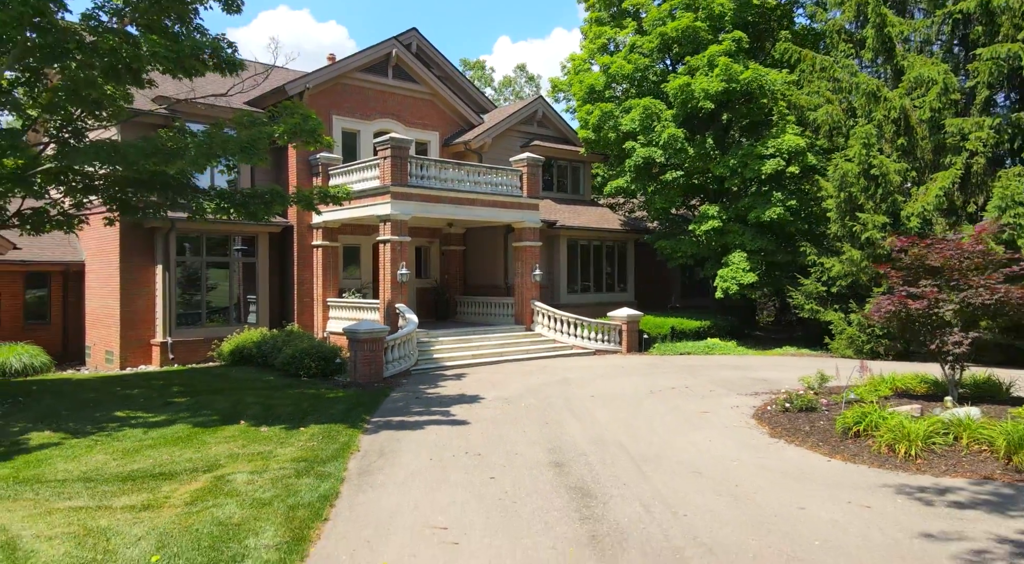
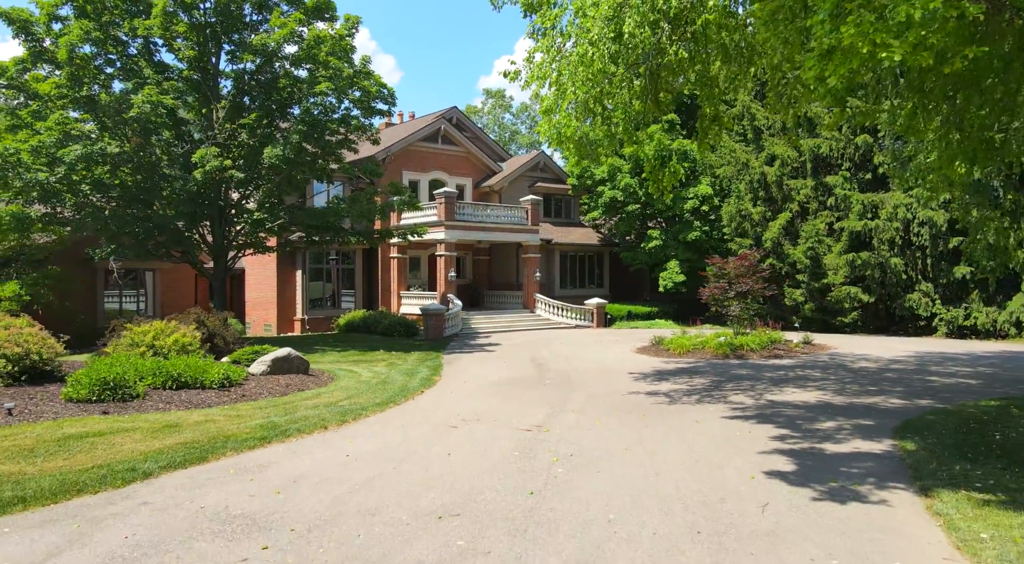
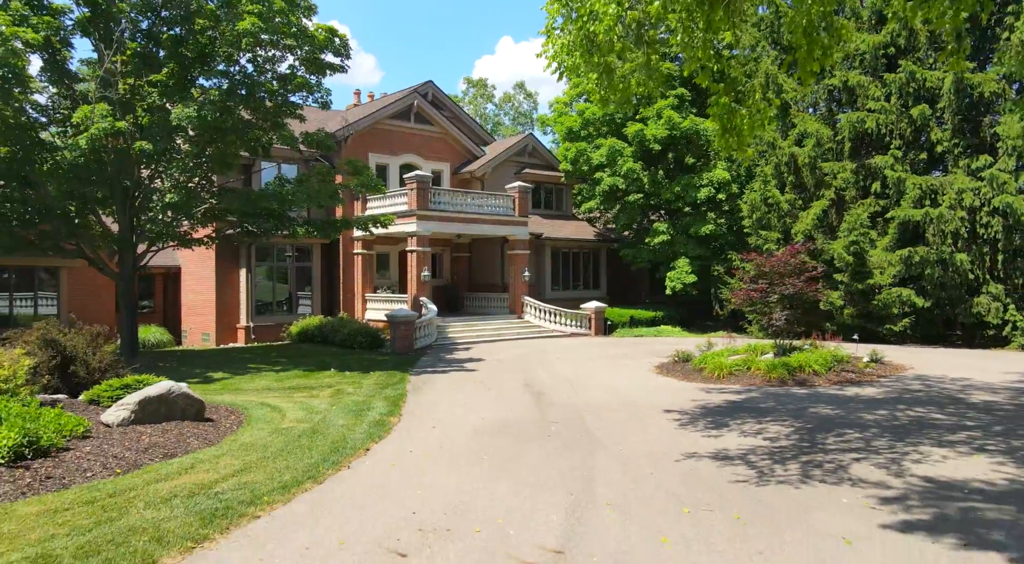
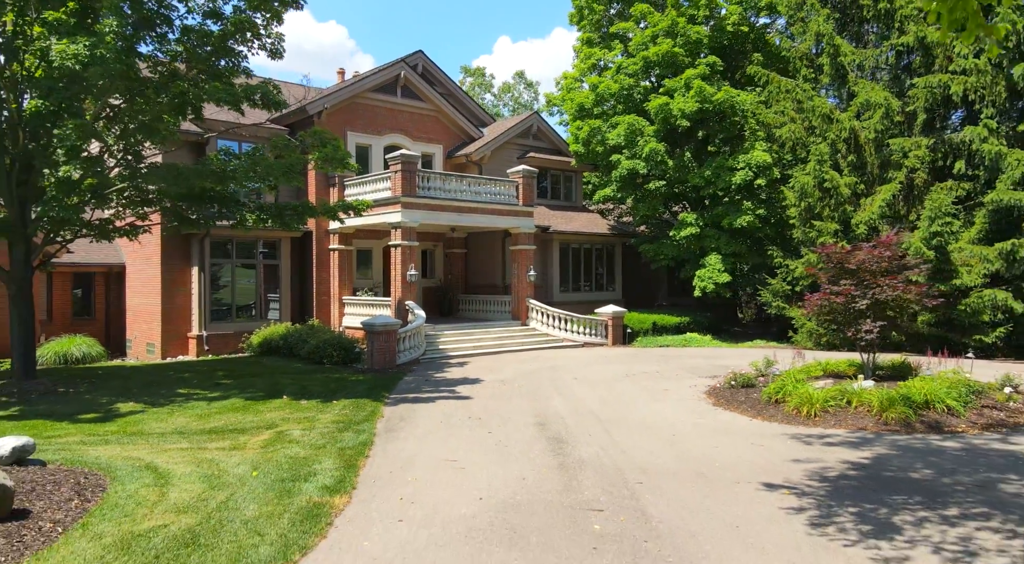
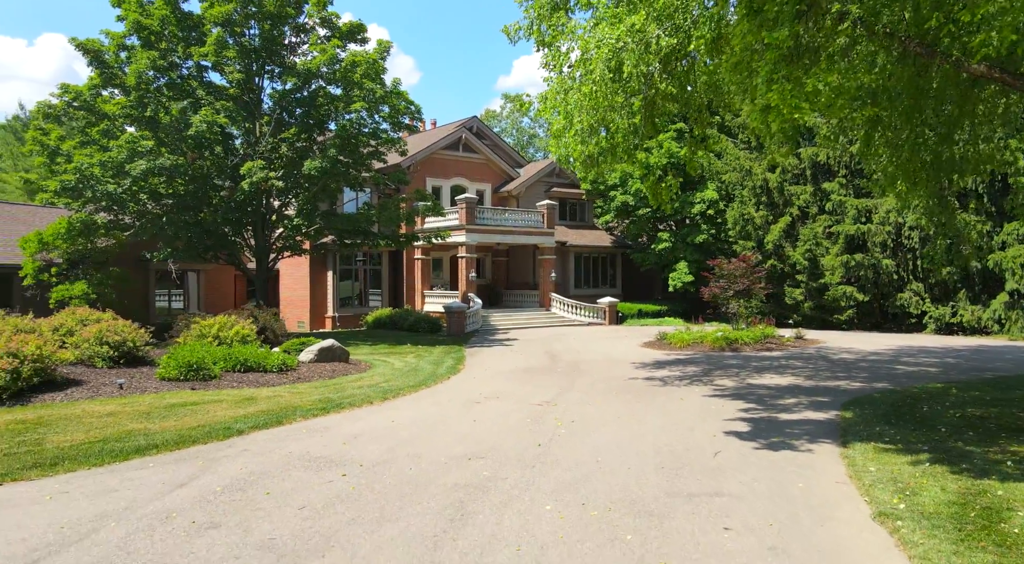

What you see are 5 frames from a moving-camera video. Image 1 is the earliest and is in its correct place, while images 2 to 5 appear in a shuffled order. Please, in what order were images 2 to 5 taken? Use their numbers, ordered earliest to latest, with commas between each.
4, 3, 2, 5
